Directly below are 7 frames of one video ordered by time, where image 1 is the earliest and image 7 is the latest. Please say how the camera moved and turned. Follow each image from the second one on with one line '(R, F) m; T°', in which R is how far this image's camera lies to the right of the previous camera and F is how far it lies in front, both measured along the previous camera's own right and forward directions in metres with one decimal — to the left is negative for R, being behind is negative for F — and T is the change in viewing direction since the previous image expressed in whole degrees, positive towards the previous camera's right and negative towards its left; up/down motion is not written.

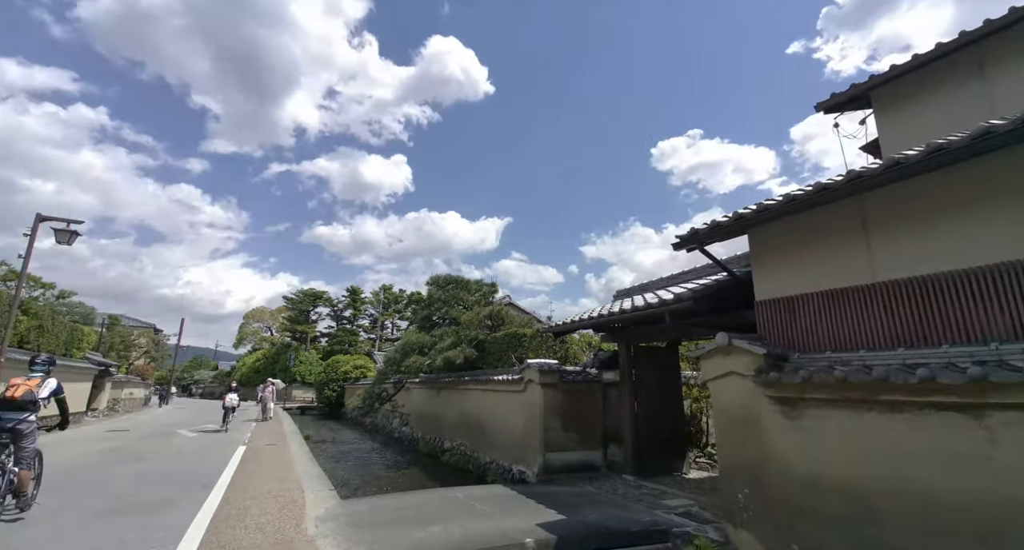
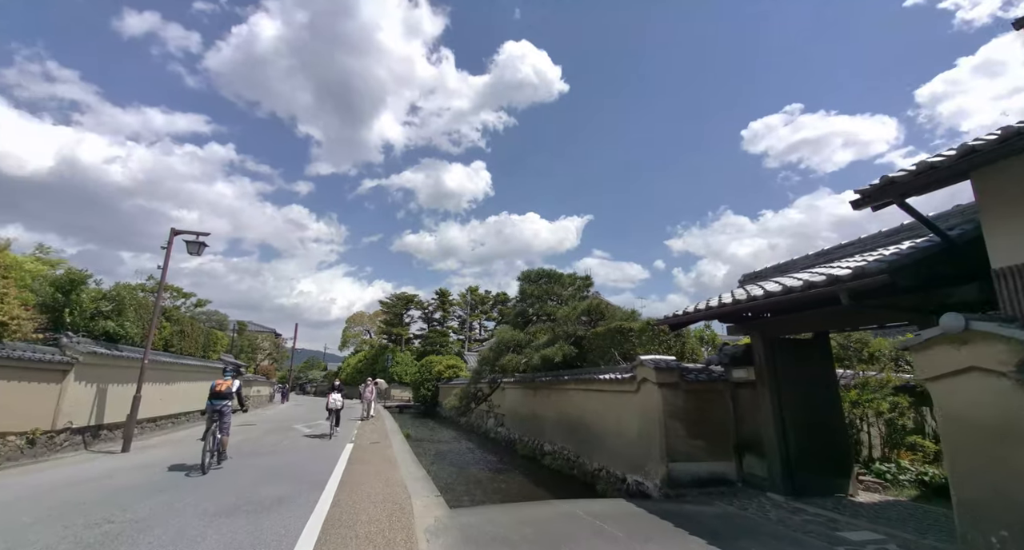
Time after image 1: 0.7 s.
(-0.4, +0.7) m; -10°
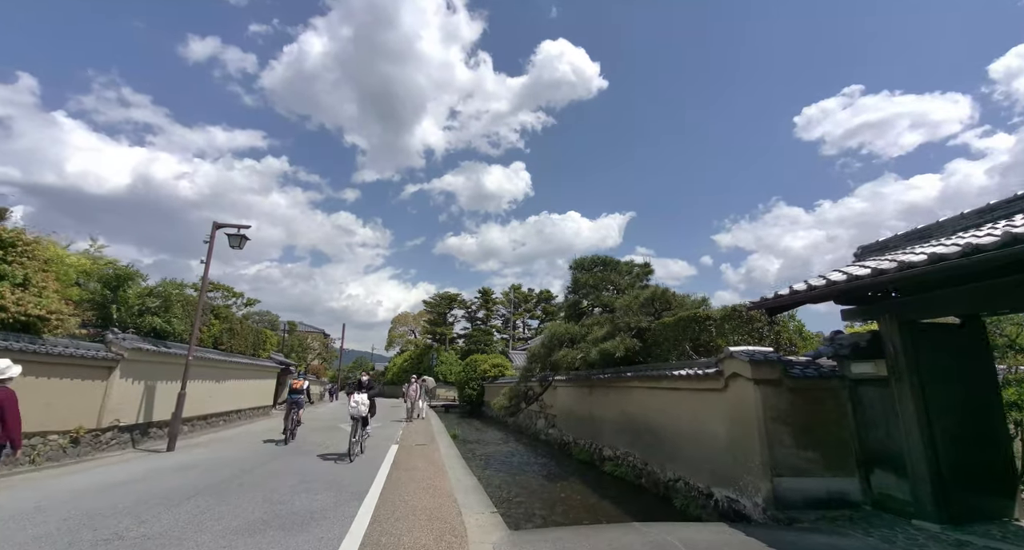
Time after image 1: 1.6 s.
(-0.3, +1.0) m; -5°
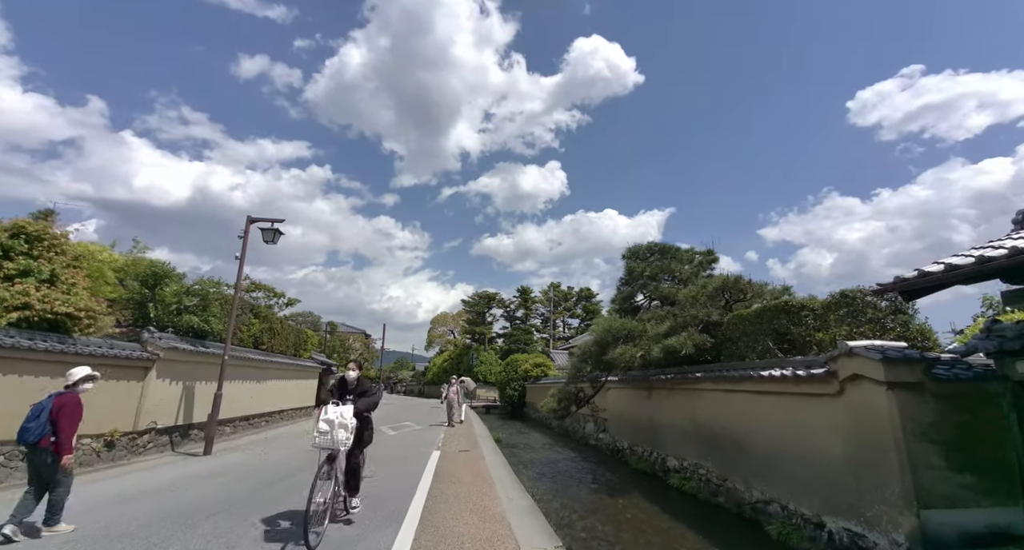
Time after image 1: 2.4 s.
(-0.3, +1.0) m; -5°
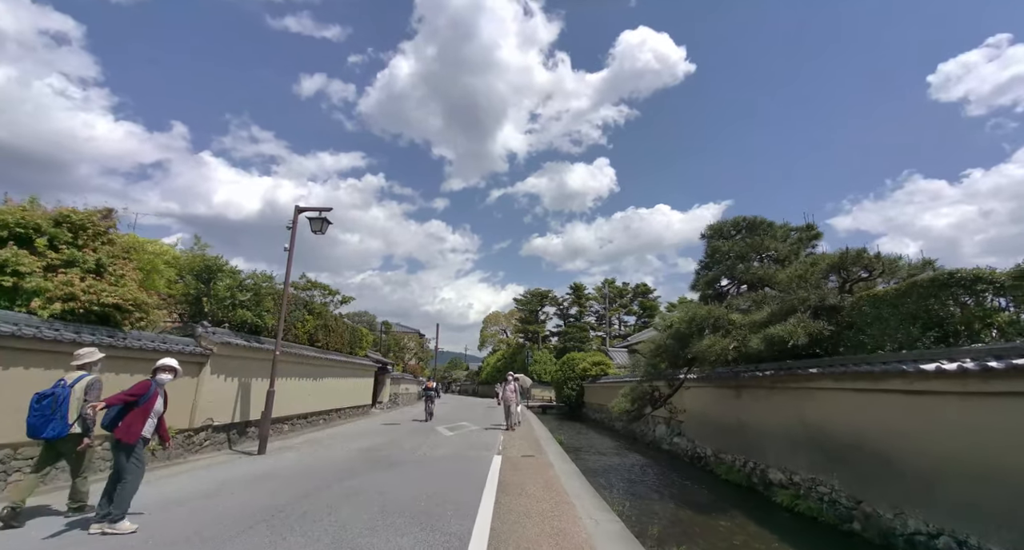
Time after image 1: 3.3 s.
(-0.3, +1.1) m; -6°
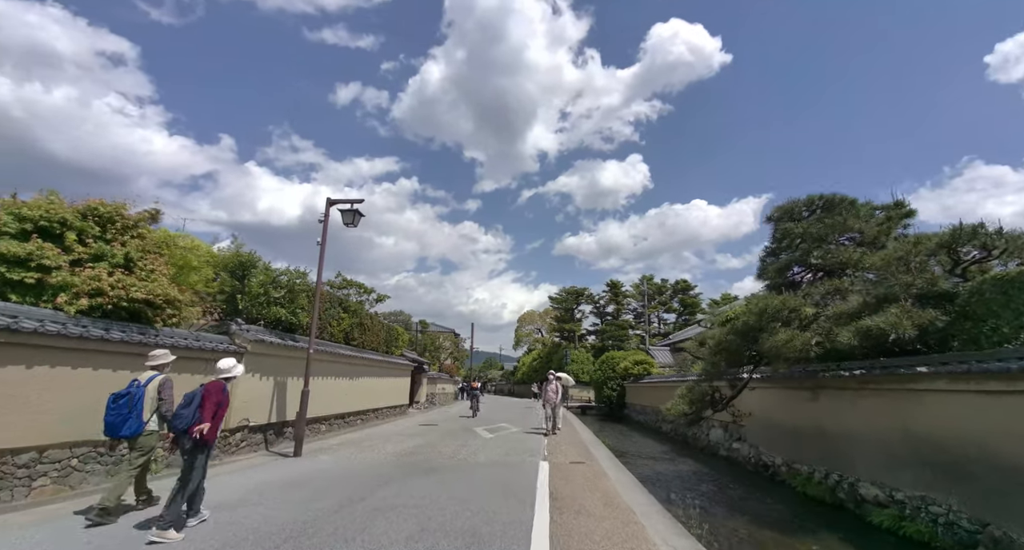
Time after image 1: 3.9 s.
(-0.2, +0.7) m; -4°
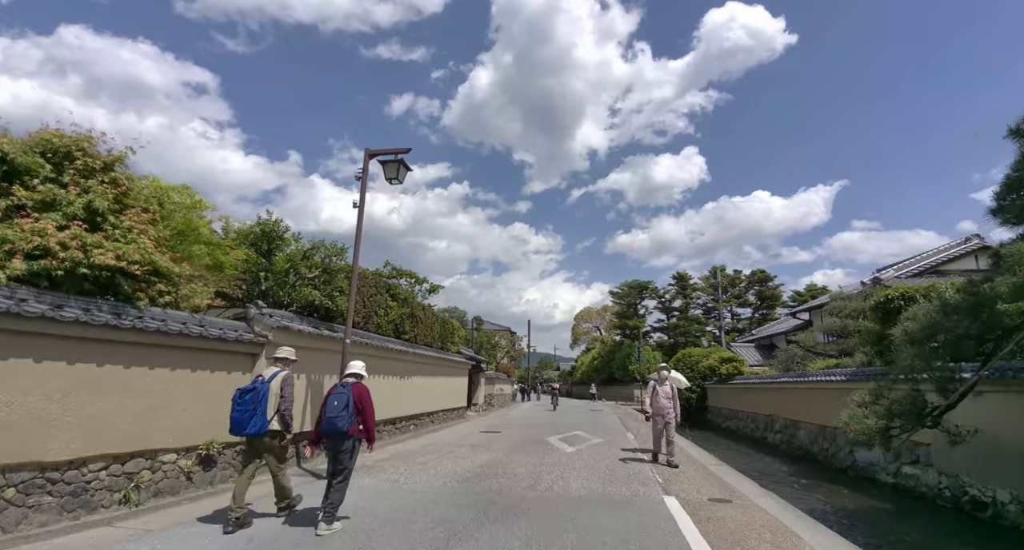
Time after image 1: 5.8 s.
(-0.7, +2.5) m; -6°
